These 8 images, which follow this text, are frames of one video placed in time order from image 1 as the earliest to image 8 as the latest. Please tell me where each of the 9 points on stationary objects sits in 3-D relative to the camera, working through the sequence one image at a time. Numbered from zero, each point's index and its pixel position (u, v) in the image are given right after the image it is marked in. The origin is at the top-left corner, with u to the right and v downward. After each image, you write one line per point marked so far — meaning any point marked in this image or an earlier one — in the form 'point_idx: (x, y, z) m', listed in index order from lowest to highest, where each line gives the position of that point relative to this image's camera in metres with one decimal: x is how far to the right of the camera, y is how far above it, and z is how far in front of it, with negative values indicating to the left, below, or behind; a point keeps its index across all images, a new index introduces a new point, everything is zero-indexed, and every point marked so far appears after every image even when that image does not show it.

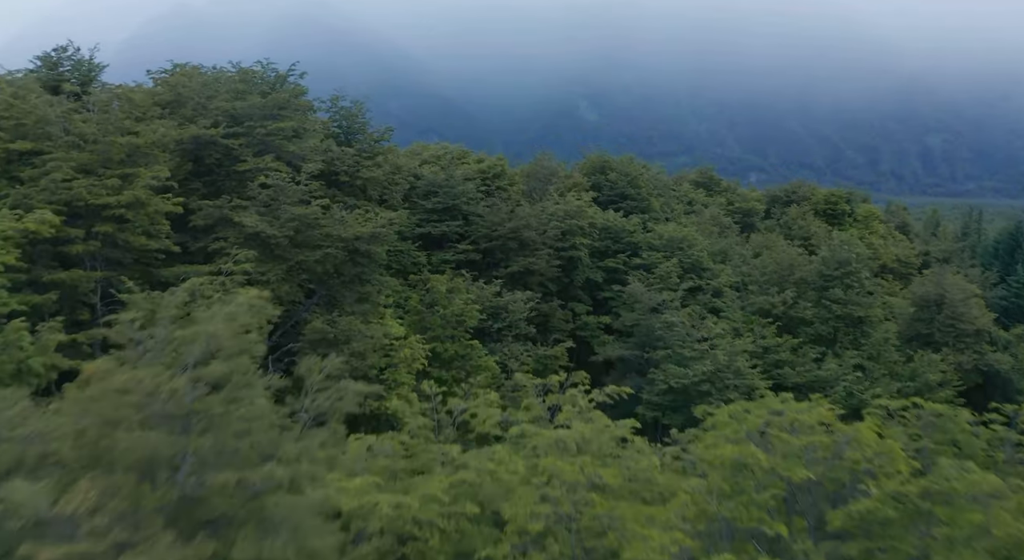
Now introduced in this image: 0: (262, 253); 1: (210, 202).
0: (-5.9, +0.6, +19.2) m
1: (-7.4, +1.9, +19.9) m
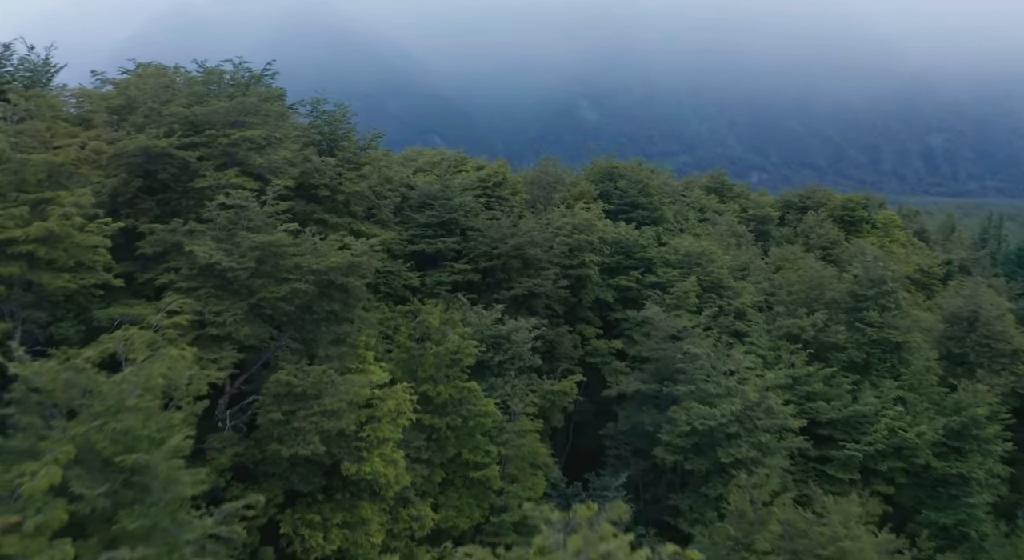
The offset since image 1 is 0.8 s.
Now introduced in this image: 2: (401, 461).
0: (-5.9, -0.1, +16.2) m
1: (-7.4, +1.1, +16.9) m
2: (-2.2, -3.7, +16.3) m
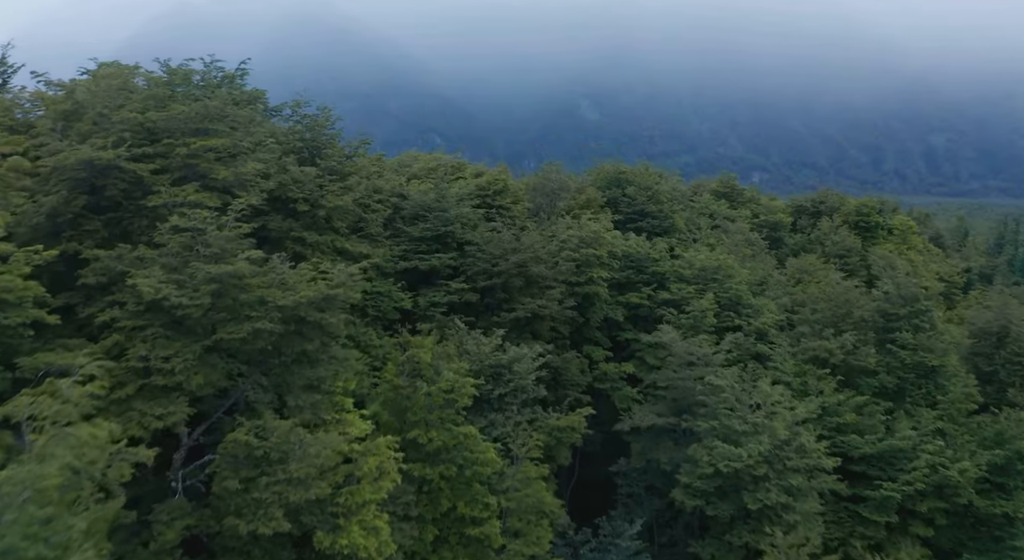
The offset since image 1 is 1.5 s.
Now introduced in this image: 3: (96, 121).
0: (-5.8, -0.8, +13.7) m
1: (-7.3, +0.5, +14.4) m
2: (-2.2, -4.3, +13.9) m
3: (-8.6, +3.3, +16.6) m
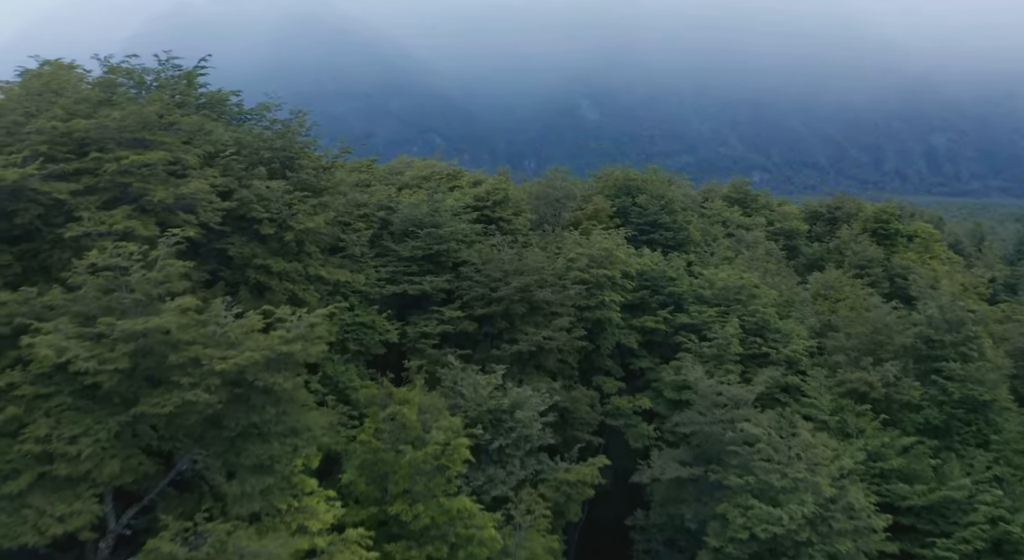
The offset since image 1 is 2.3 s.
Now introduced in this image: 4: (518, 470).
0: (-5.8, -1.5, +10.8) m
1: (-7.3, -0.3, +11.5) m
2: (-2.1, -5.0, +10.9) m
3: (-8.5, +2.5, +13.7) m
4: (+0.1, -4.3, +18.1) m
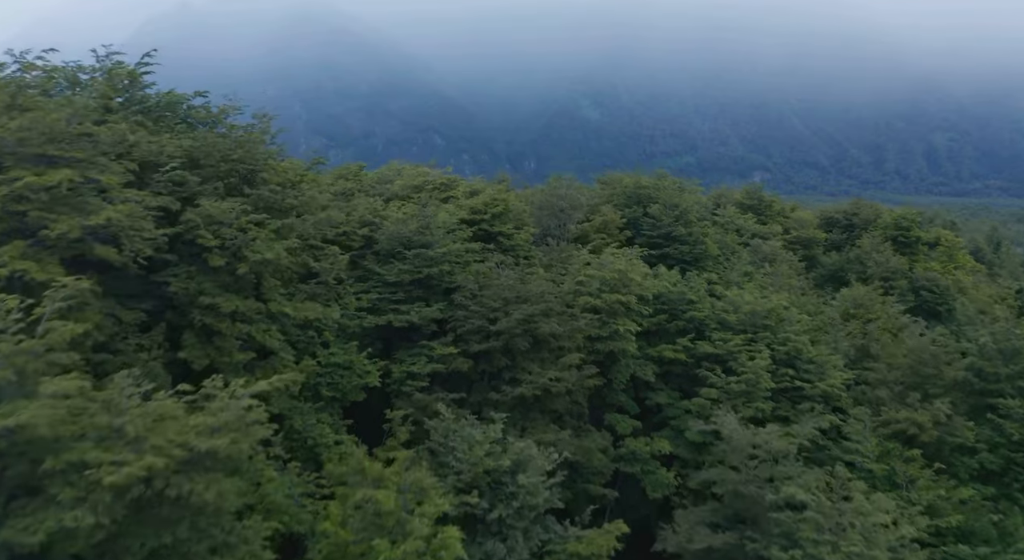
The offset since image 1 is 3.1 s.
0: (-5.7, -2.2, +7.9) m
1: (-7.2, -1.0, +8.6) m
2: (-2.1, -5.8, +8.0) m
3: (-8.5, +1.8, +10.8) m
4: (+0.2, -5.0, +15.2) m
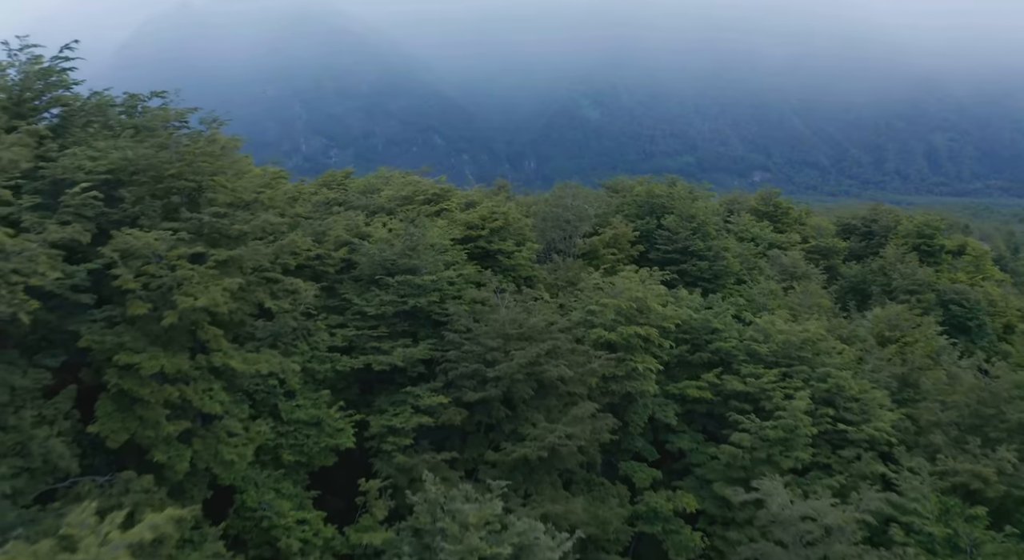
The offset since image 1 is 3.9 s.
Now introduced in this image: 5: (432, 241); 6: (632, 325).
0: (-5.7, -2.9, +4.9) m
1: (-7.2, -1.7, +5.6) m
2: (-2.1, -6.4, +5.1) m
3: (-8.5, +1.1, +7.8) m
4: (+0.2, -5.7, +12.2) m
5: (-1.9, +0.8, +18.7) m
6: (+2.7, -1.1, +18.4) m
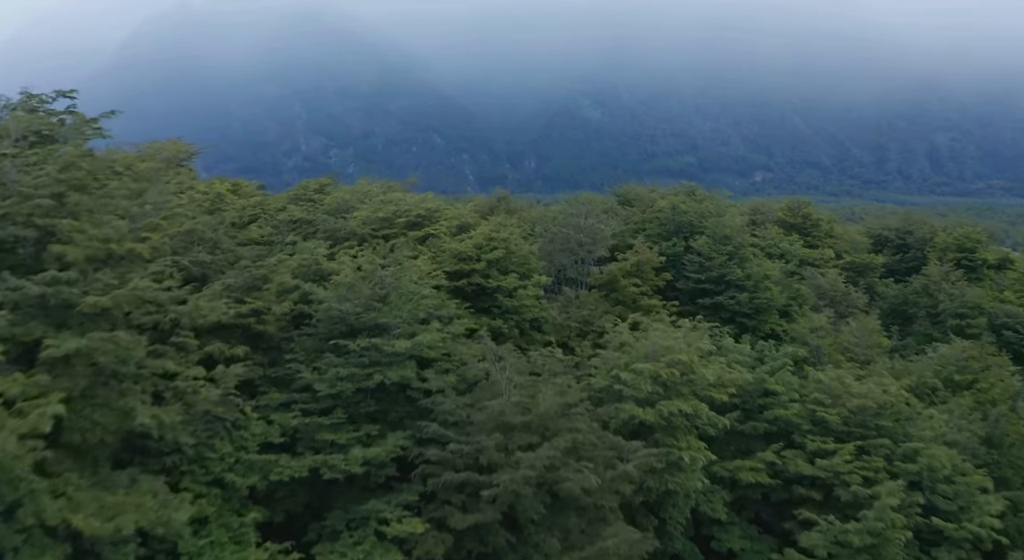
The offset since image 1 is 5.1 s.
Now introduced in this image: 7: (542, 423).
0: (-5.7, -4.0, +0.5) m
1: (-7.2, -2.7, +1.1) m
2: (-2.0, -7.5, +0.6) m
3: (-8.4, +0.1, +3.3) m
4: (+0.2, -6.7, +7.7) m
5: (-1.8, -0.2, +14.2) m
6: (+2.8, -2.1, +13.9) m
7: (+0.4, -2.1, +12.1) m
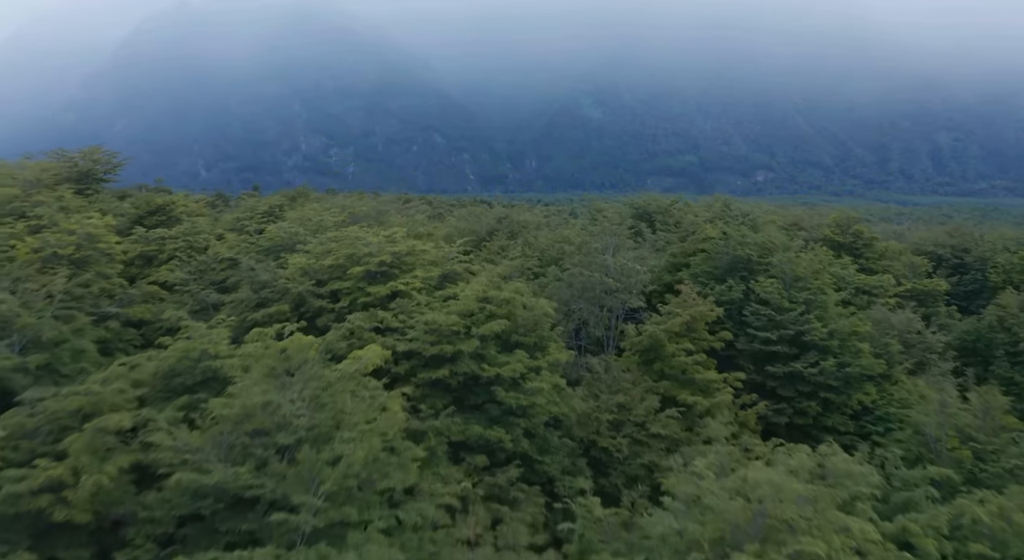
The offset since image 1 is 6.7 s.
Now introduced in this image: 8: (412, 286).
0: (-5.6, -5.3, -5.5) m
1: (-7.1, -4.0, -4.9) m
2: (-2.0, -8.8, -5.4) m
3: (-8.3, -1.2, -2.6) m
4: (+0.3, -8.0, +1.7) m
5: (-1.7, -1.5, +8.2) m
6: (+2.9, -3.4, +7.9) m
7: (+0.4, -3.5, +6.1) m
8: (-1.8, -0.2, +13.5) m
